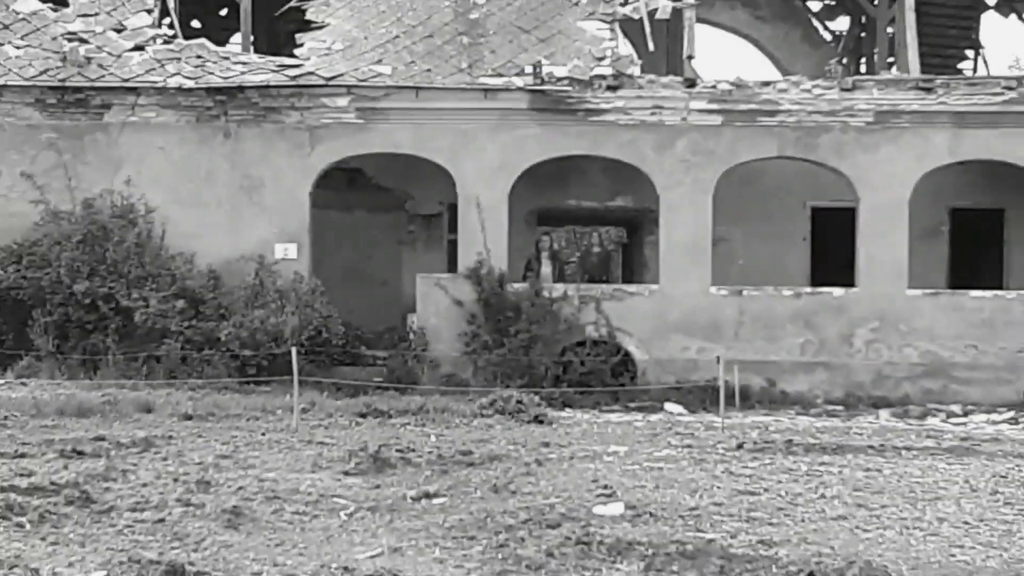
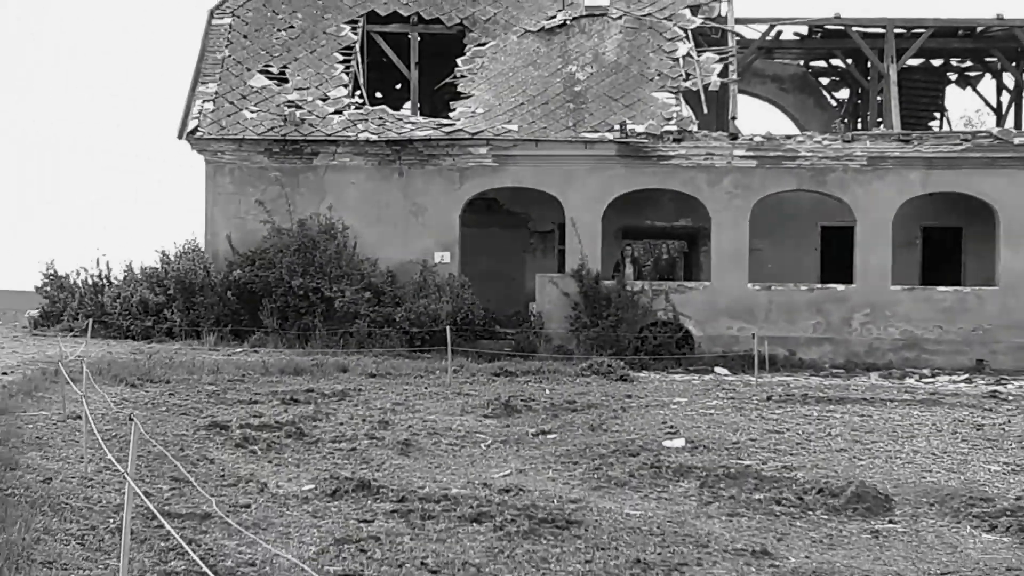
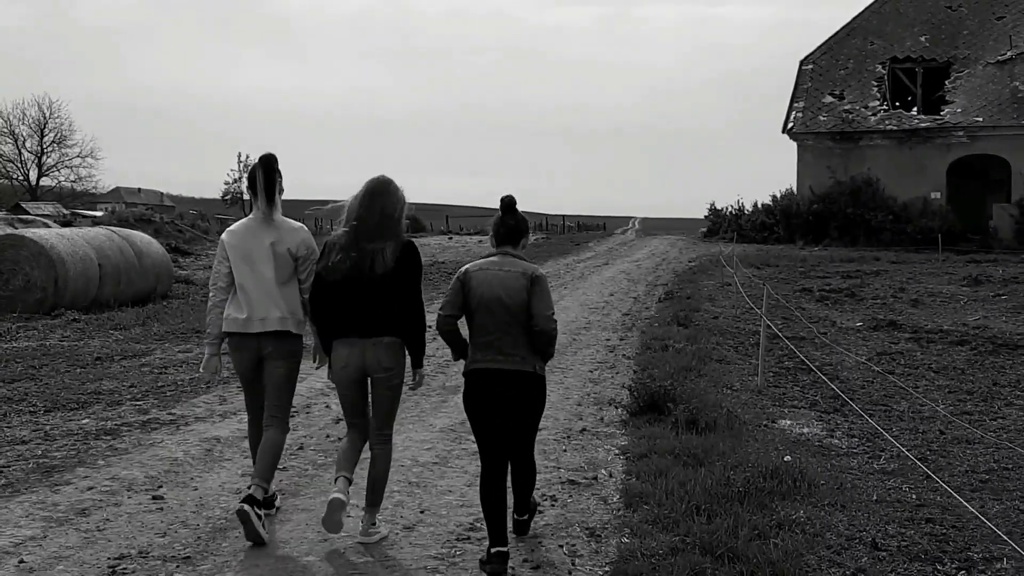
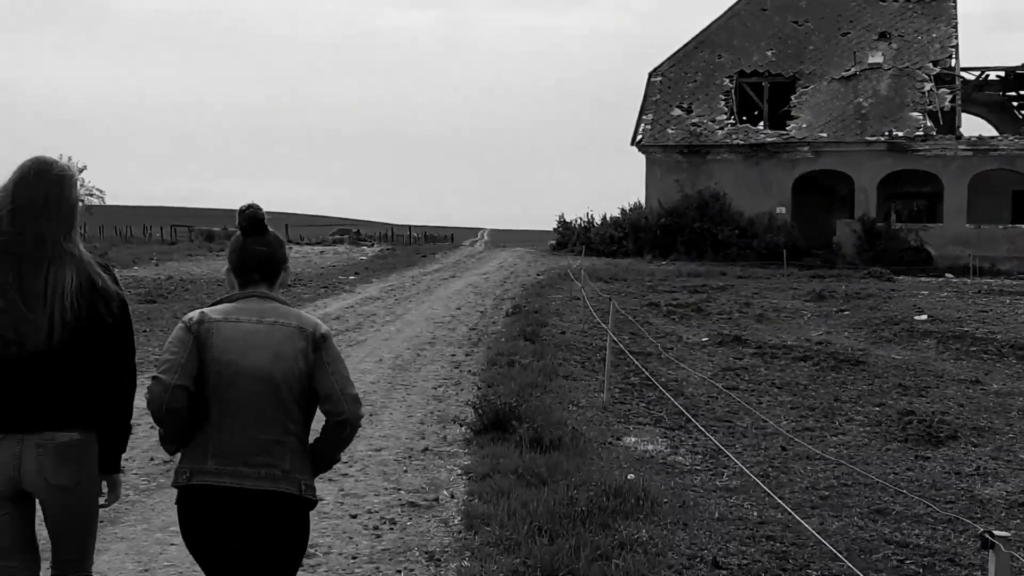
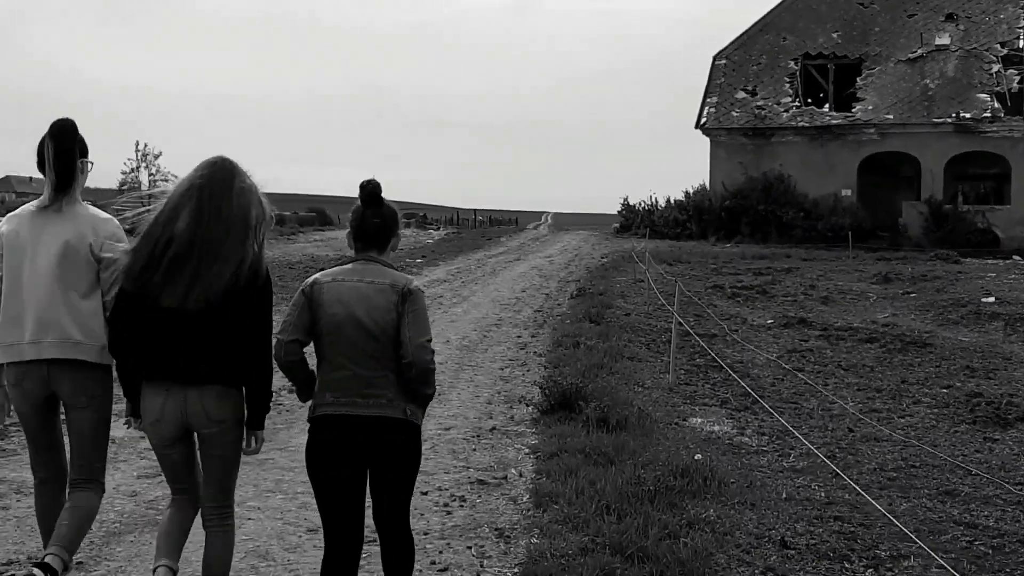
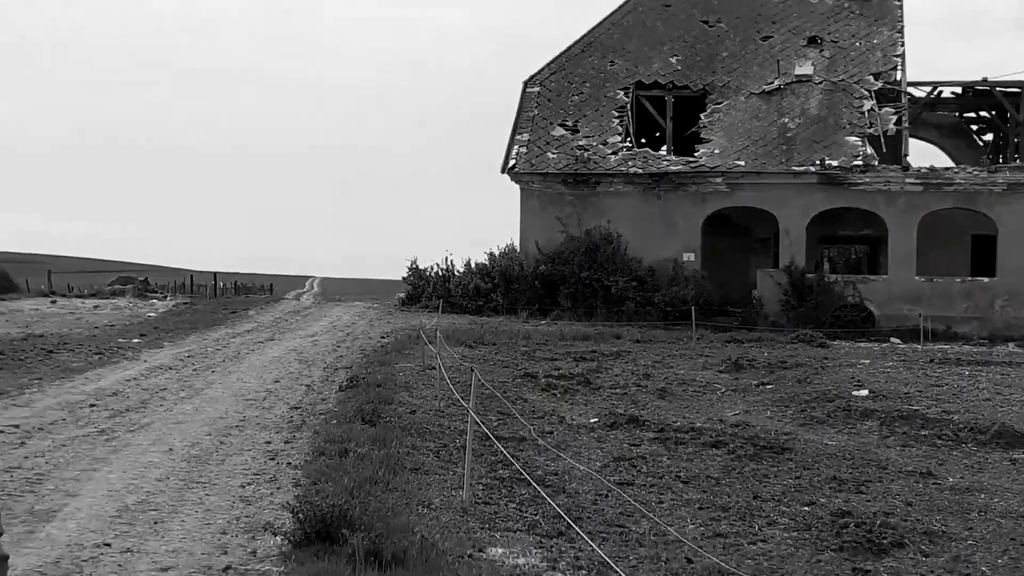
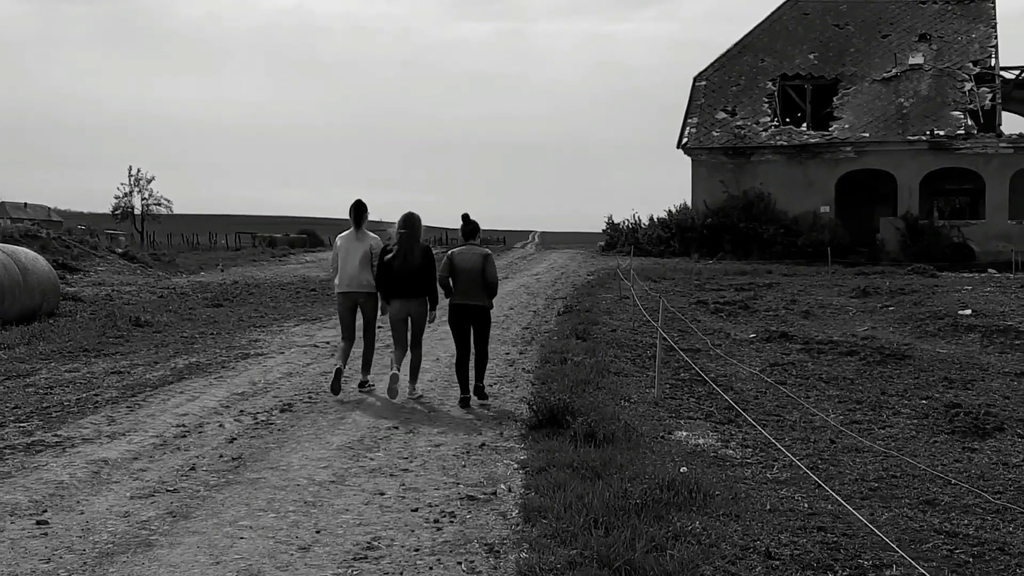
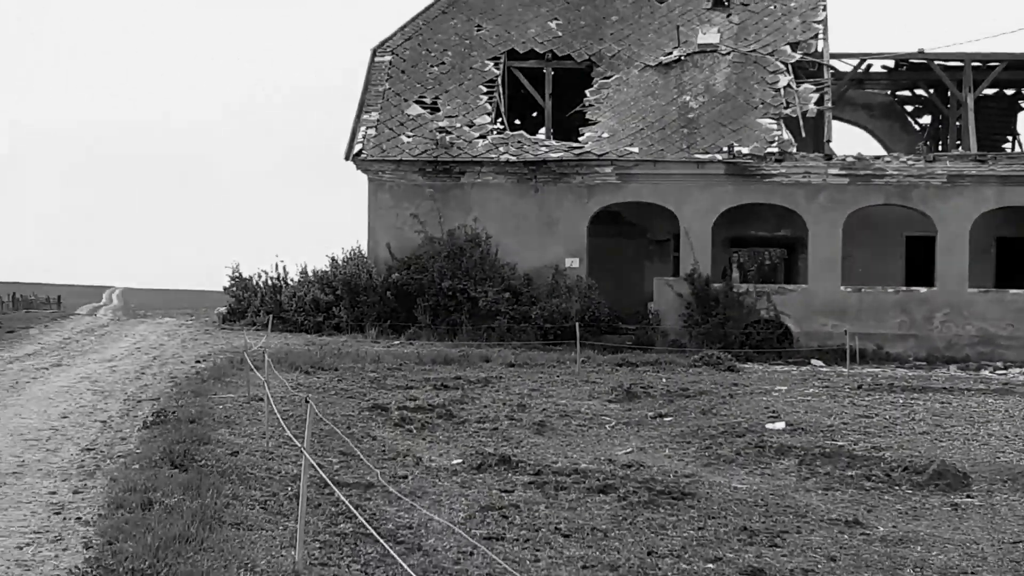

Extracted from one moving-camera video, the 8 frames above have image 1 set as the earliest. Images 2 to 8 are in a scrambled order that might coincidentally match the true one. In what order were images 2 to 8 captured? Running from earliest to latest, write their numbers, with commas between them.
2, 8, 6, 4, 5, 3, 7
